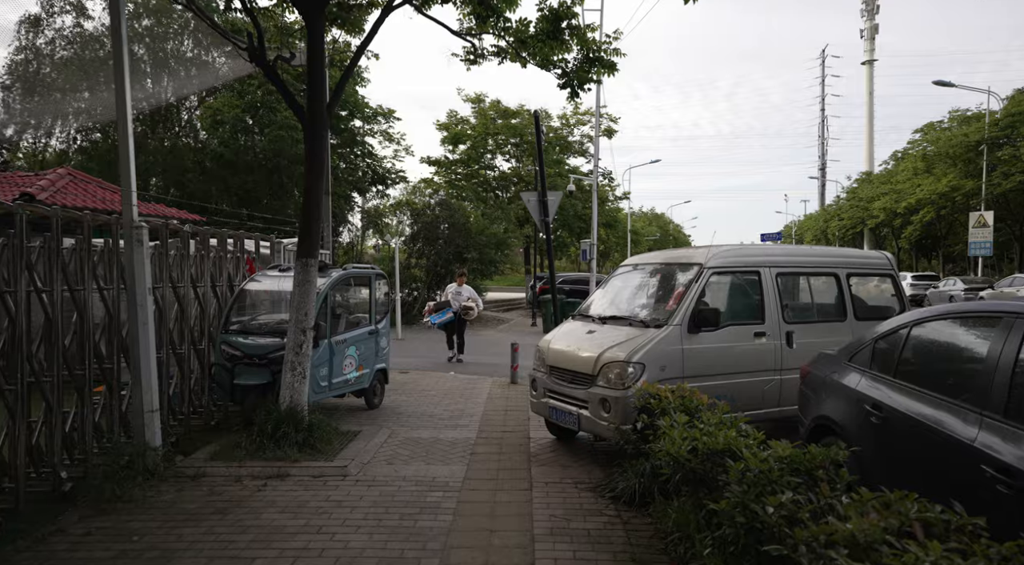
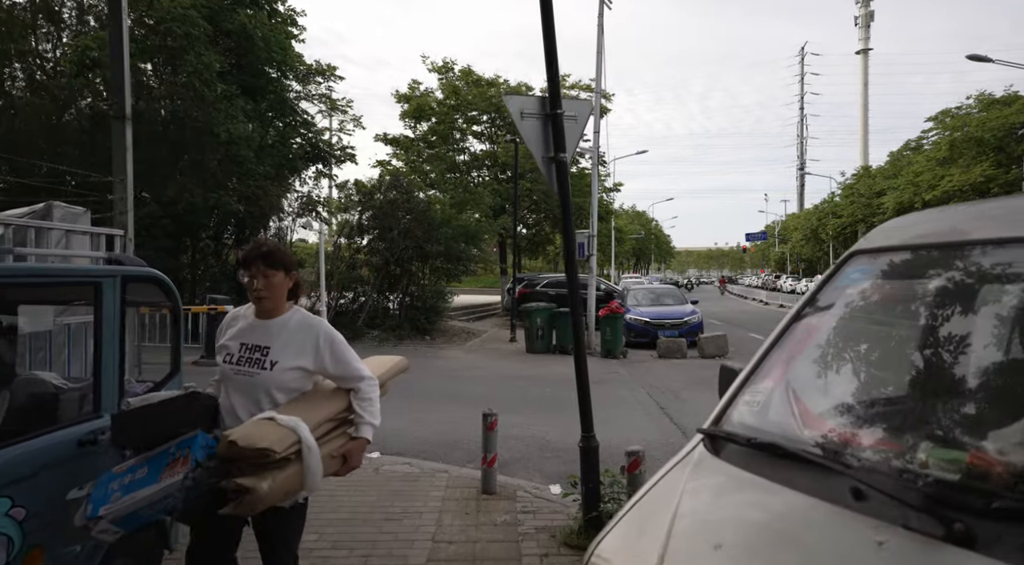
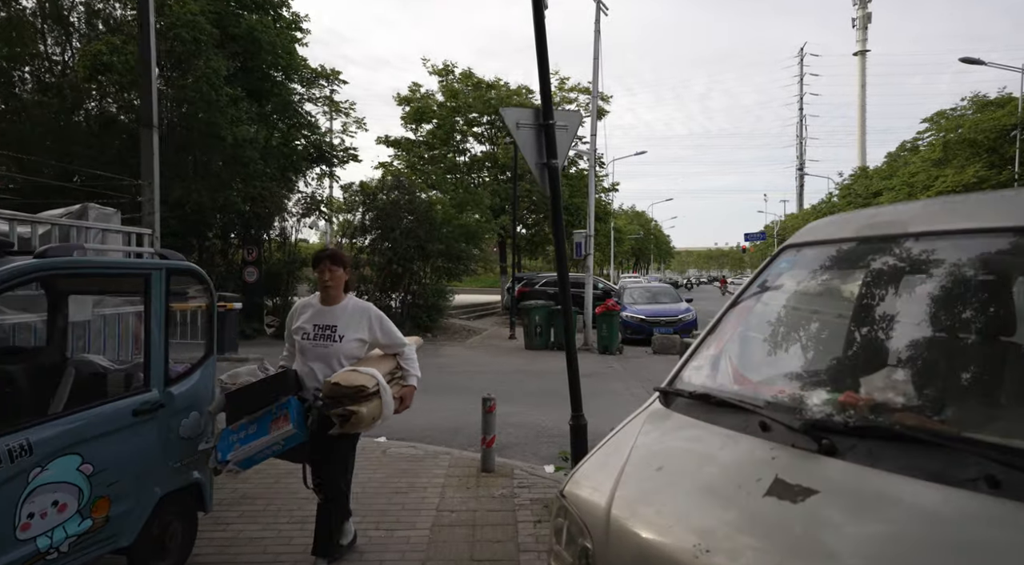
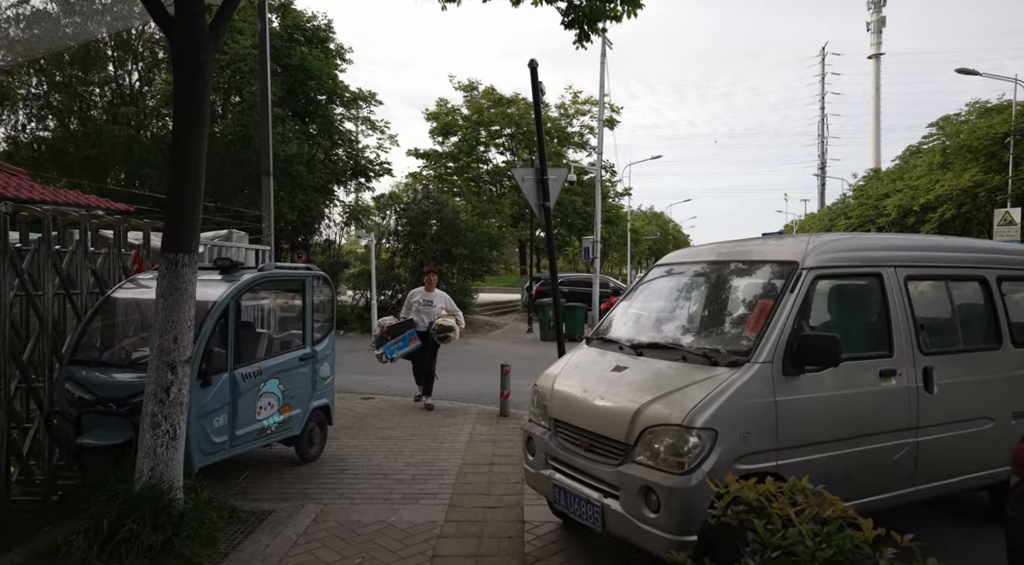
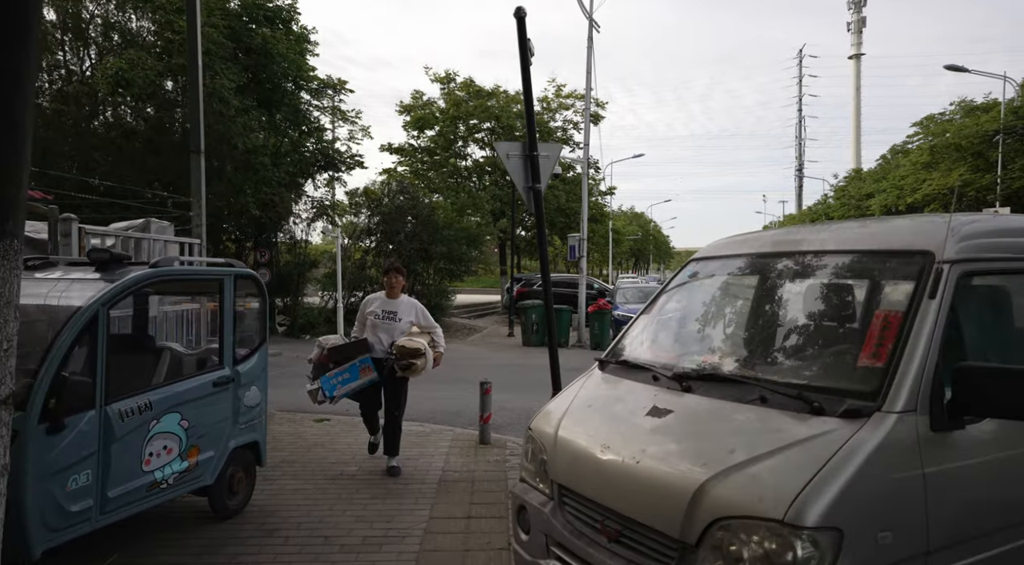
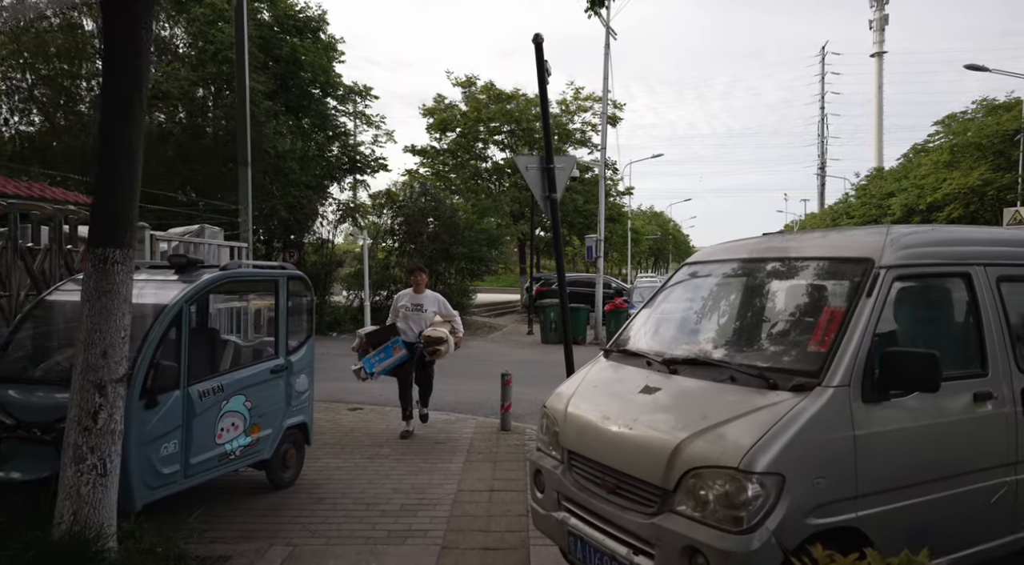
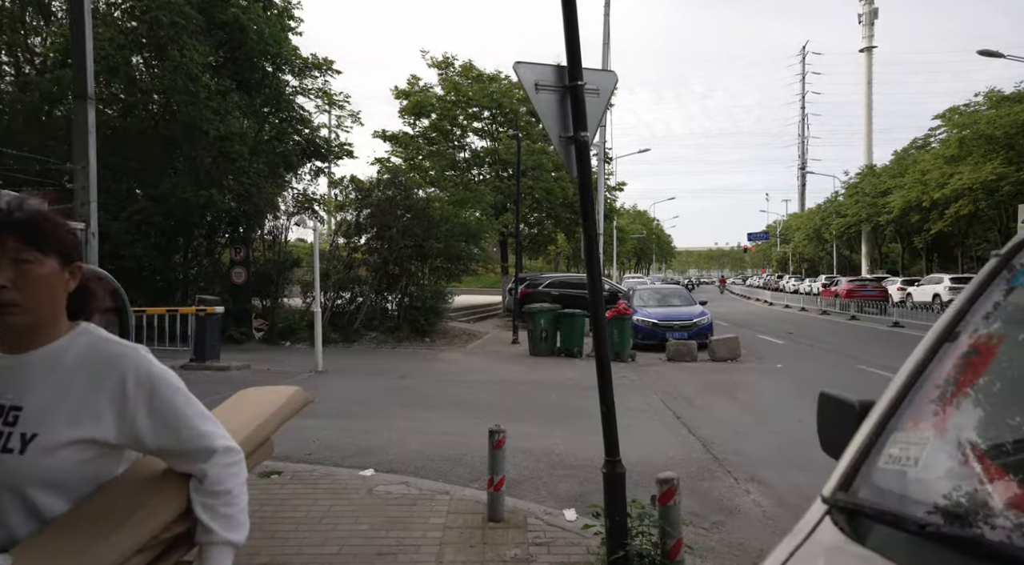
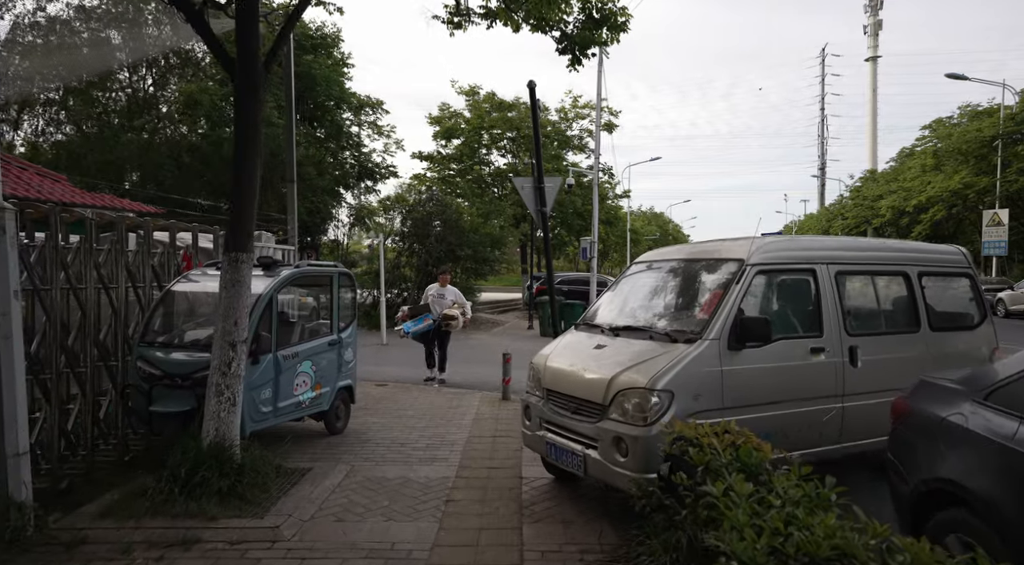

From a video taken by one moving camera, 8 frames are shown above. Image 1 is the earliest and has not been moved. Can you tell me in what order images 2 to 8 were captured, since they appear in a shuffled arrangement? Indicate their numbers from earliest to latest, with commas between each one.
8, 4, 6, 5, 3, 2, 7
